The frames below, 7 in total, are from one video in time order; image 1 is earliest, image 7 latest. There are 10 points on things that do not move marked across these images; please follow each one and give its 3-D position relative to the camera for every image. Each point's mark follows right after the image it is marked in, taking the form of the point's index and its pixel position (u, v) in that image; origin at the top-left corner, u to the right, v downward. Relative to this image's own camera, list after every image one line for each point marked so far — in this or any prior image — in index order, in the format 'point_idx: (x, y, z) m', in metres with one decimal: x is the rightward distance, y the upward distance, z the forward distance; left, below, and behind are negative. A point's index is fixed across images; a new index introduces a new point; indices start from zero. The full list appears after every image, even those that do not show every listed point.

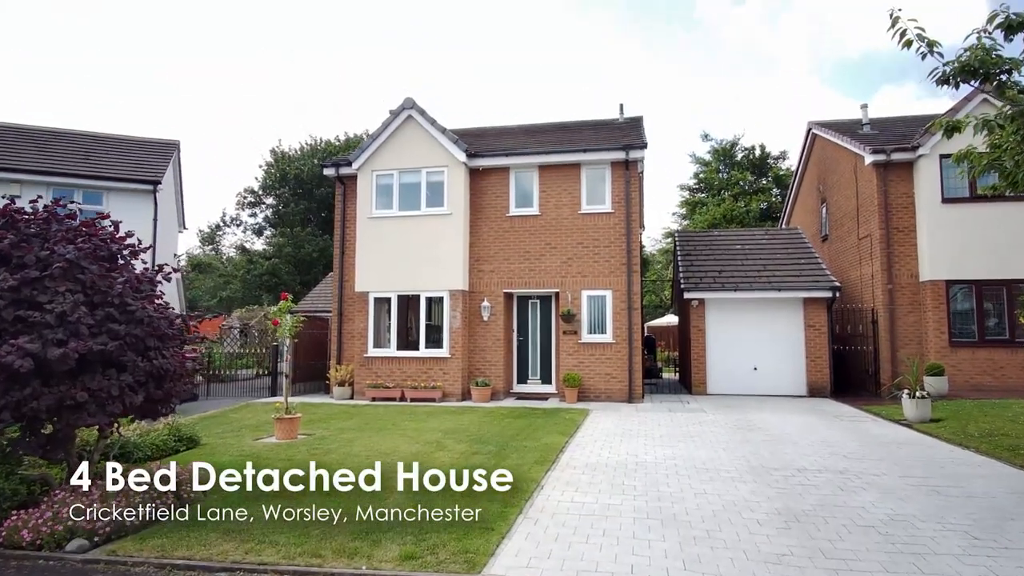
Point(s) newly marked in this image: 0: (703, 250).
0: (+5.4, +1.1, +18.0) m
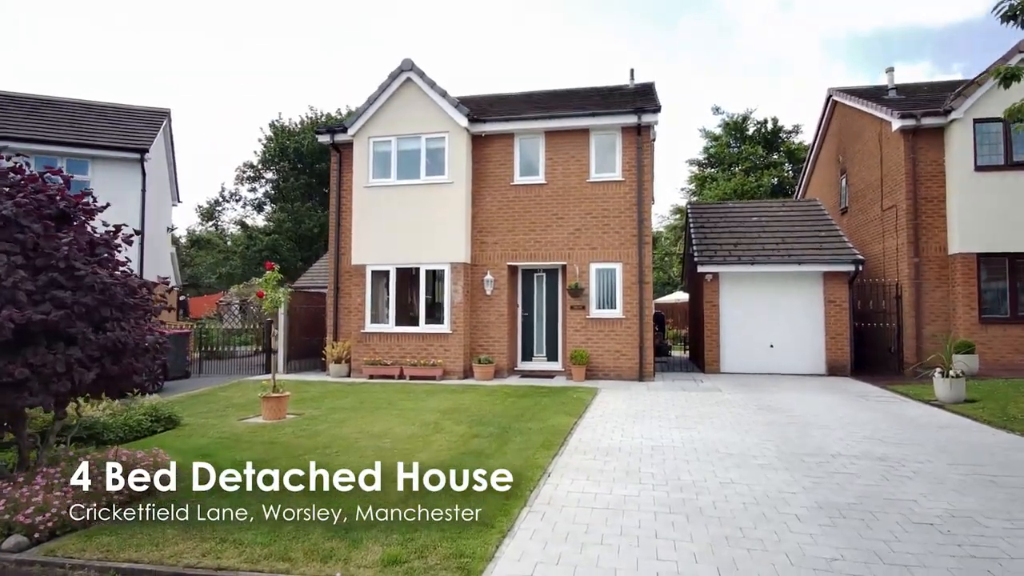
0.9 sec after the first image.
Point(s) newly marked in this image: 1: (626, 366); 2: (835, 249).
0: (+5.5, +1.8, +17.1) m
1: (+2.5, -1.7, +13.8) m
2: (+7.7, +0.9, +15.2) m
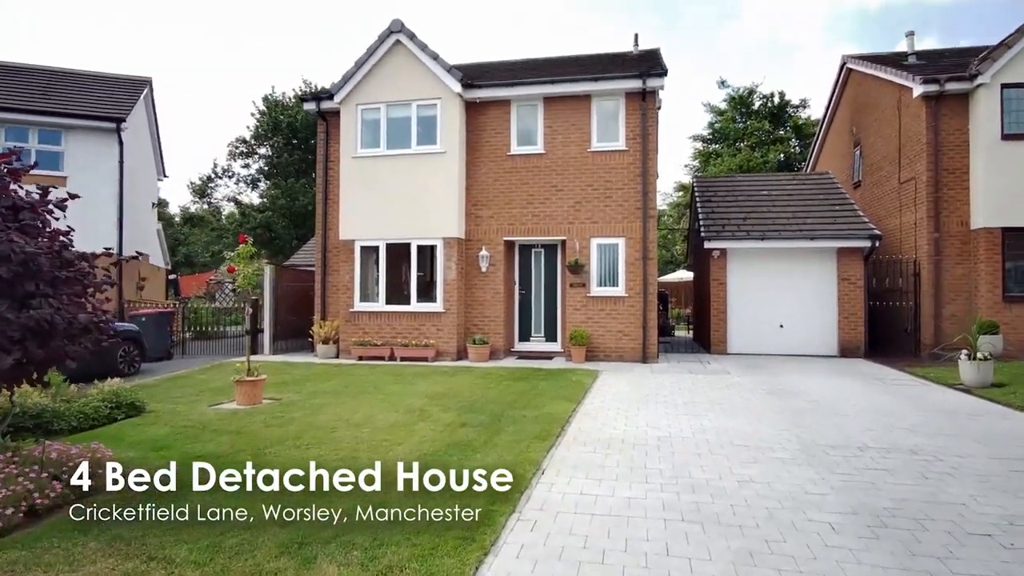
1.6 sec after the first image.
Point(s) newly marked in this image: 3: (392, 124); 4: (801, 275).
0: (+5.5, +2.3, +16.3) m
1: (+2.4, -1.2, +13.1) m
2: (+7.6, +1.5, +14.4) m
3: (-2.6, +3.6, +13.9) m
4: (+6.6, +0.3, +14.6) m
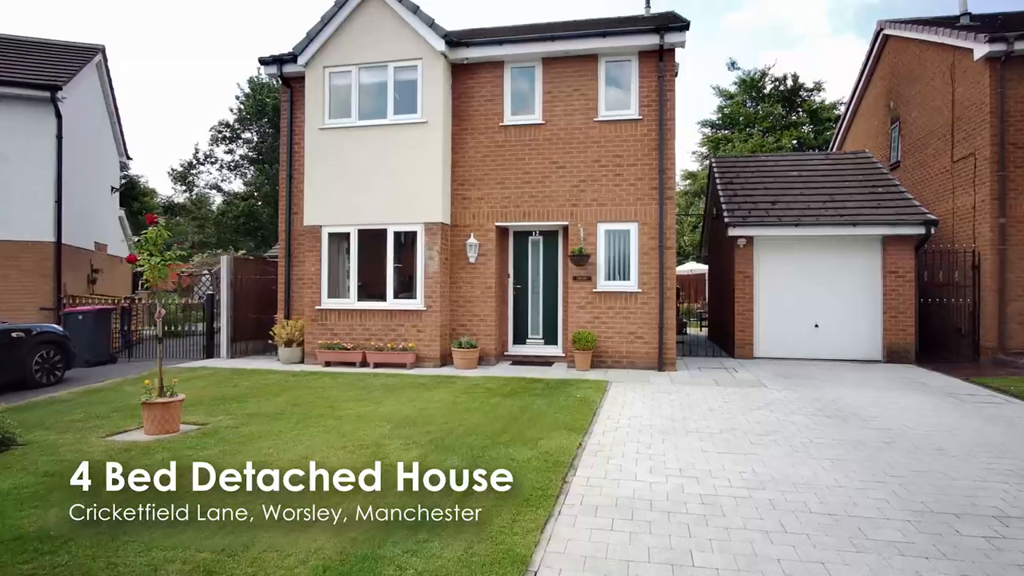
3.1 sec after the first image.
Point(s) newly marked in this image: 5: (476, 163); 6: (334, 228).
0: (+5.3, +2.5, +14.3) m
1: (+2.3, -1.1, +11.1) m
2: (+7.5, +1.6, +12.4) m
3: (-2.7, +3.7, +11.9) m
4: (+6.4, +0.4, +12.6) m
5: (-0.7, +2.3, +11.8) m
6: (-3.3, +1.1, +11.9) m
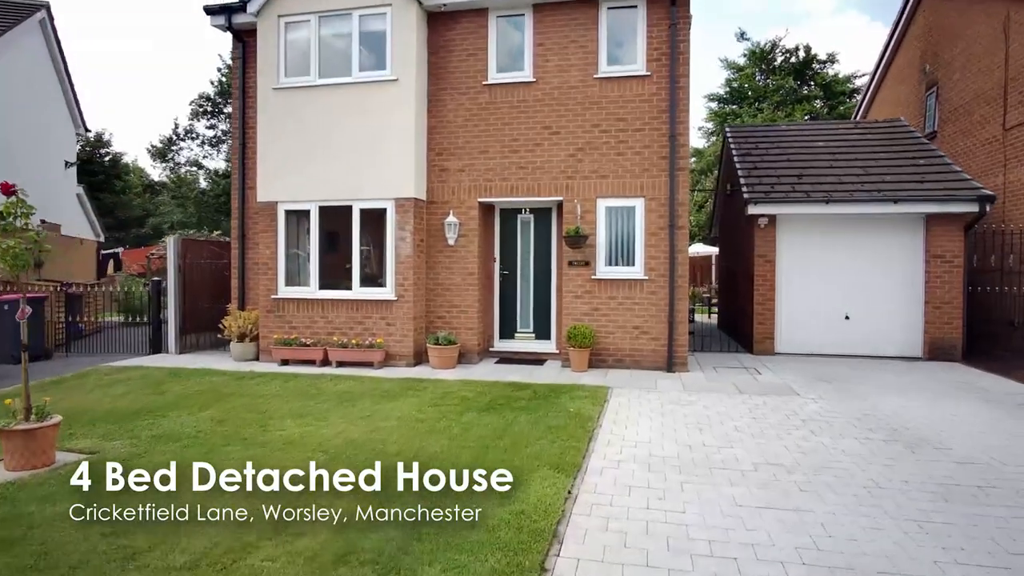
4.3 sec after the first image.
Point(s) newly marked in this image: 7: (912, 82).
0: (+5.1, +2.8, +12.6) m
1: (+2.0, -0.9, +9.5) m
2: (+7.3, +1.8, +10.7) m
3: (-3.0, +3.9, +10.2) m
4: (+6.2, +0.6, +11.0) m
5: (-0.9, +2.5, +10.2) m
6: (-3.5, +1.3, +10.3) m
7: (+10.0, +5.1, +16.2) m
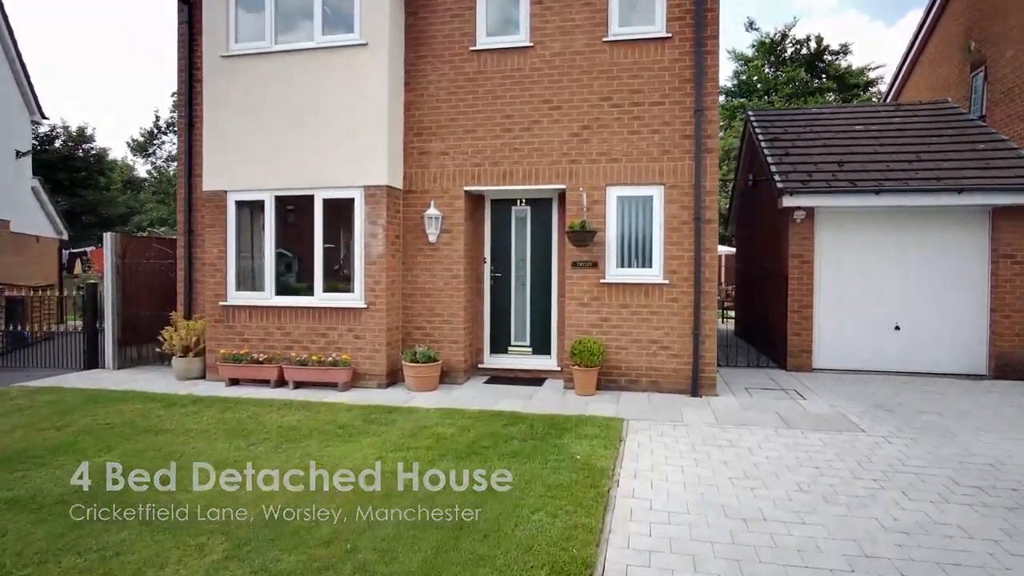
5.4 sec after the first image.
0: (+5.0, +2.7, +11.0) m
1: (+1.9, -1.0, +7.9) m
2: (+7.2, +1.7, +9.1) m
3: (-3.1, +3.9, +8.6) m
4: (+6.1, +0.6, +9.4) m
5: (-1.0, +2.5, +8.6) m
6: (-3.6, +1.3, +8.7) m
7: (+9.9, +5.1, +14.6) m
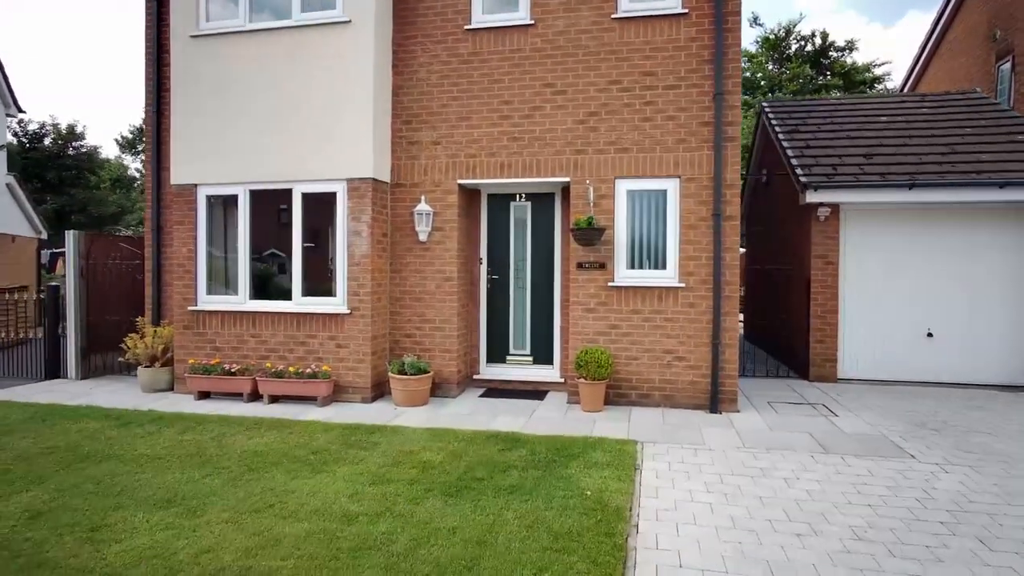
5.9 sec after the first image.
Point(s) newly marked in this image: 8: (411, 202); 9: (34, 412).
0: (+5.0, +2.7, +10.2) m
1: (+1.9, -1.0, +7.1) m
2: (+7.2, +1.7, +8.4) m
3: (-3.1, +3.8, +7.8) m
4: (+6.1, +0.5, +8.6) m
5: (-1.0, +2.4, +7.8) m
6: (-3.7, +1.2, +7.9) m
7: (+9.9, +5.0, +13.8) m
8: (-1.2, +1.1, +7.8) m
9: (-5.1, -1.3, +6.6) m
